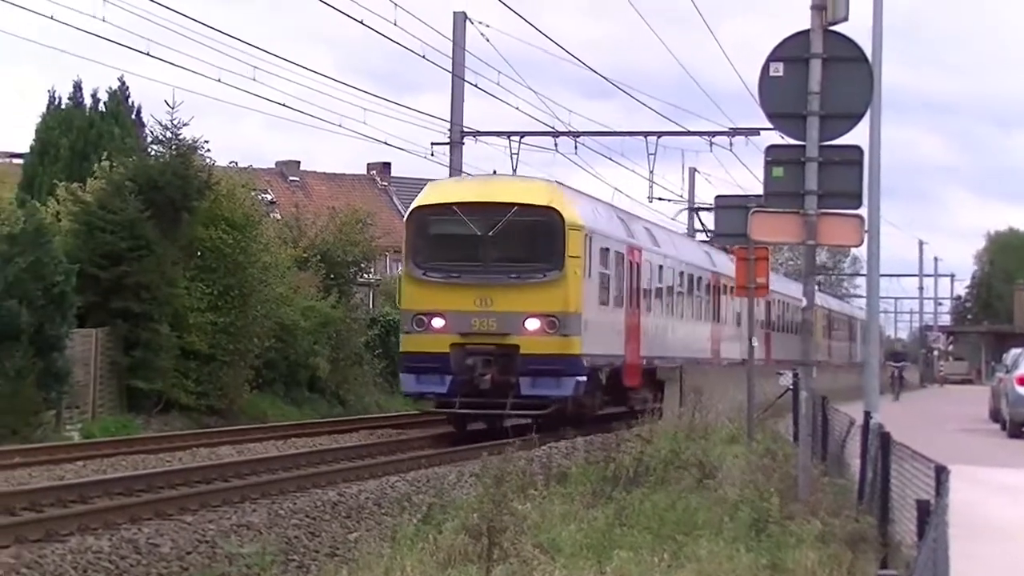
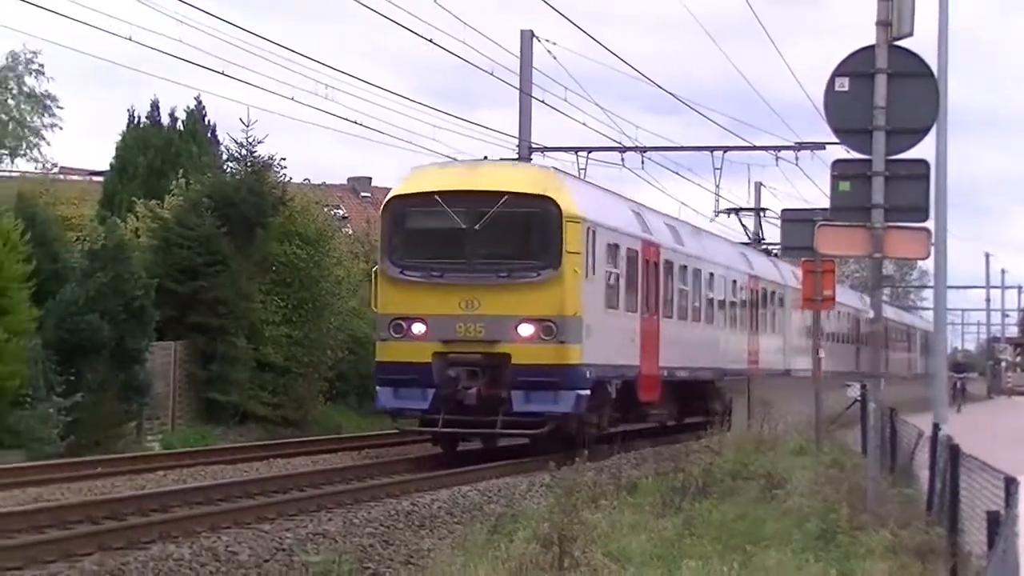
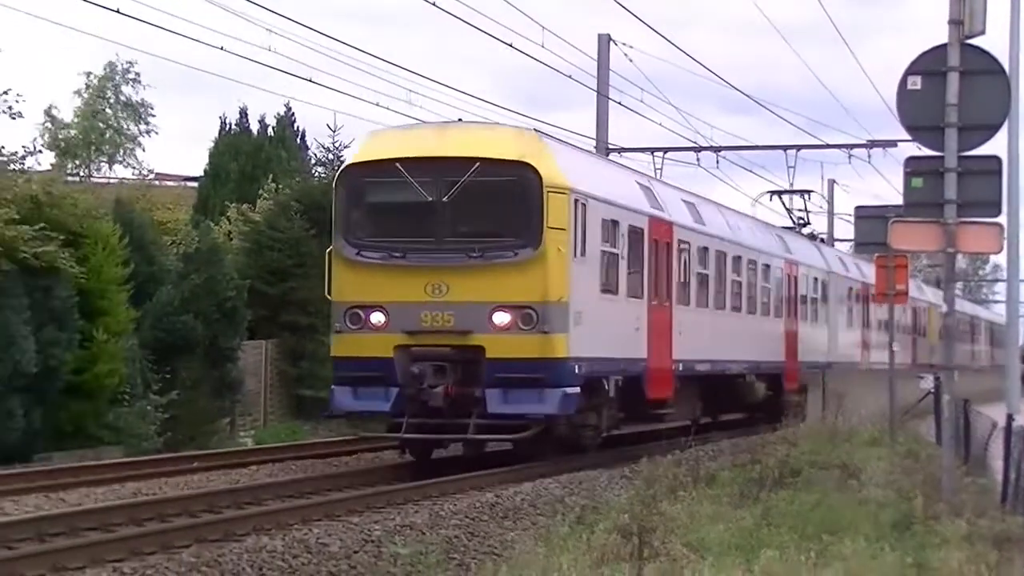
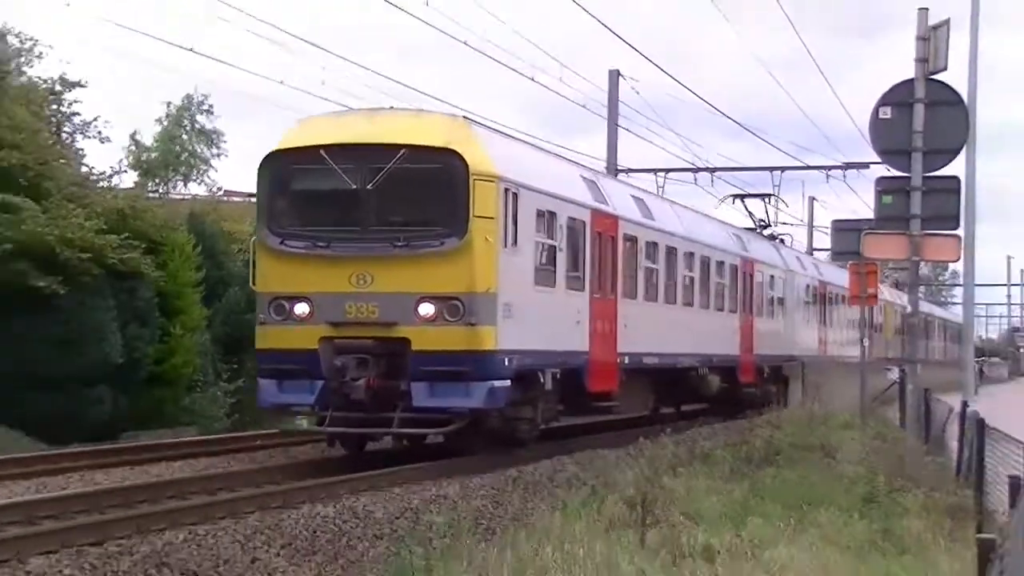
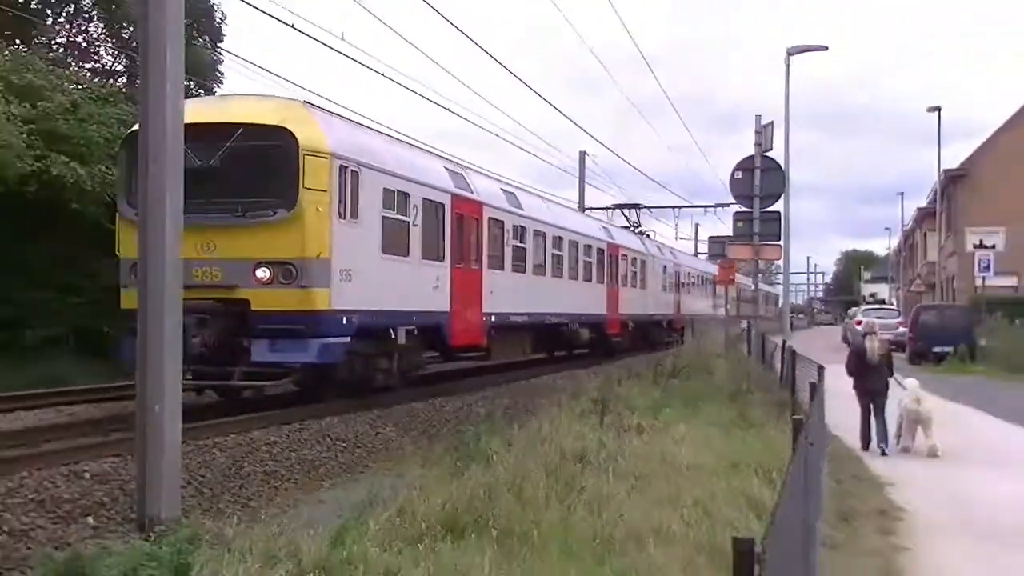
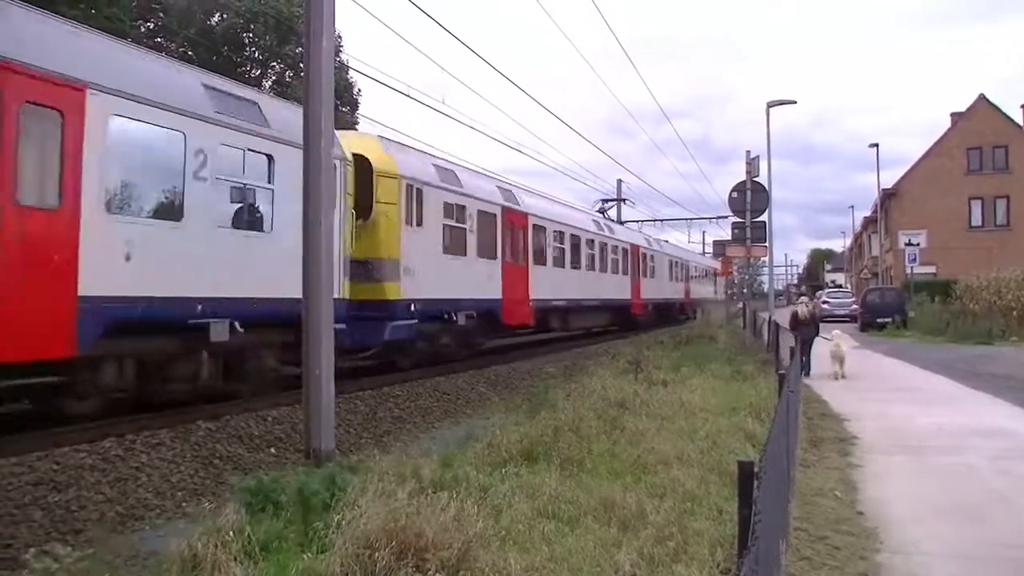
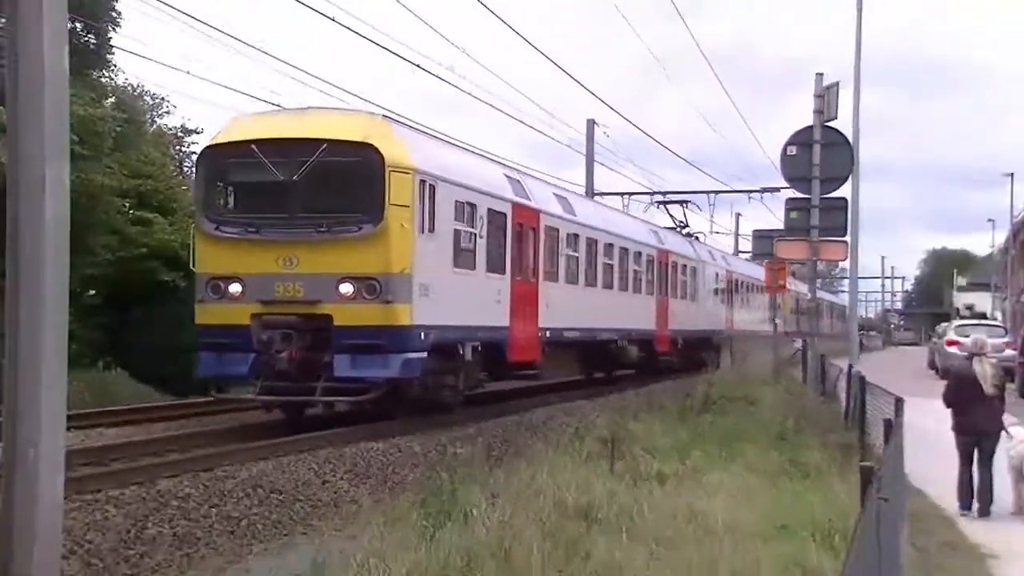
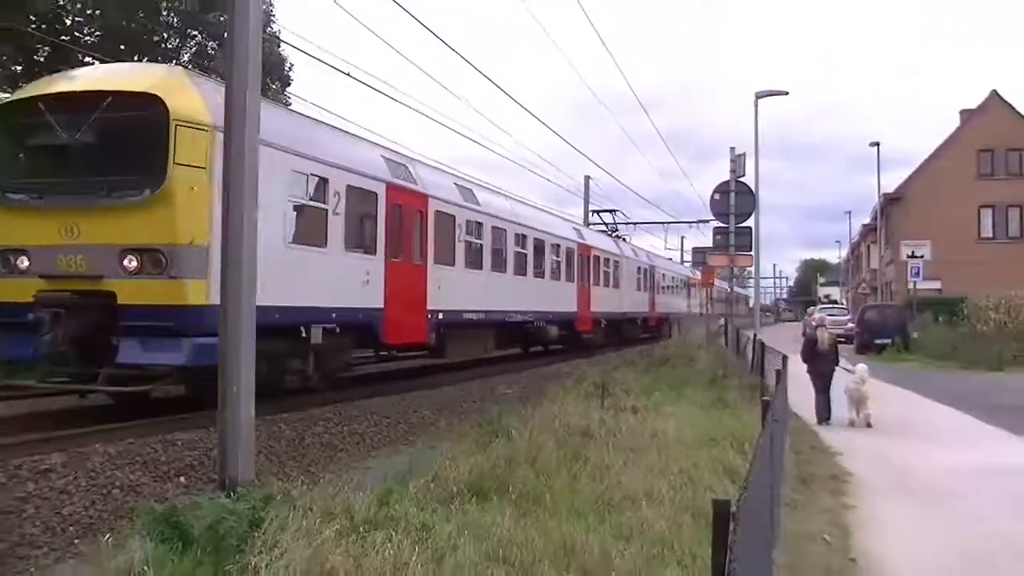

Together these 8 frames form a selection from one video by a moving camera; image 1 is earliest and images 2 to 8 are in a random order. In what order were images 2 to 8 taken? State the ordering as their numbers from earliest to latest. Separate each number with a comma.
2, 3, 4, 7, 5, 8, 6
